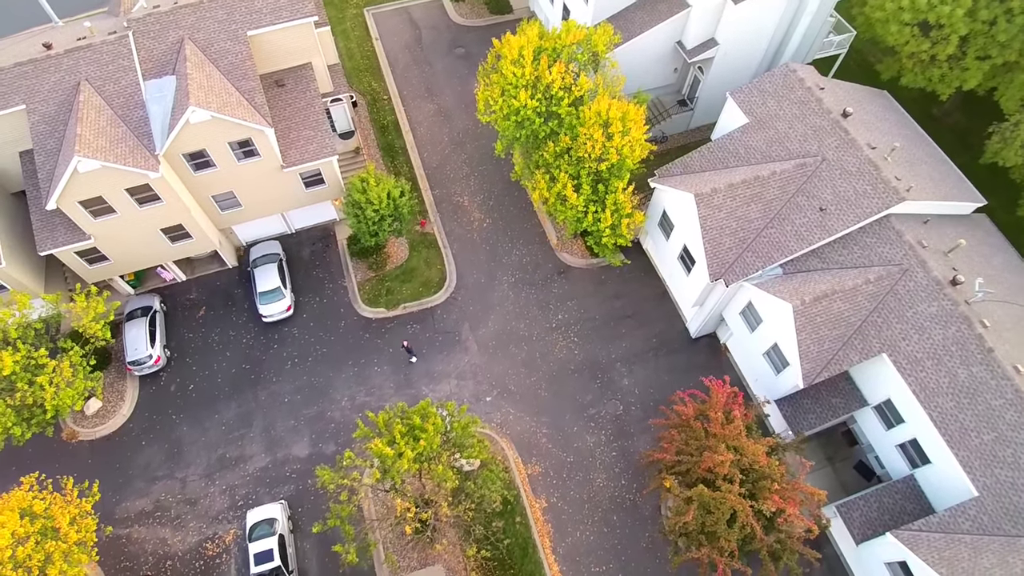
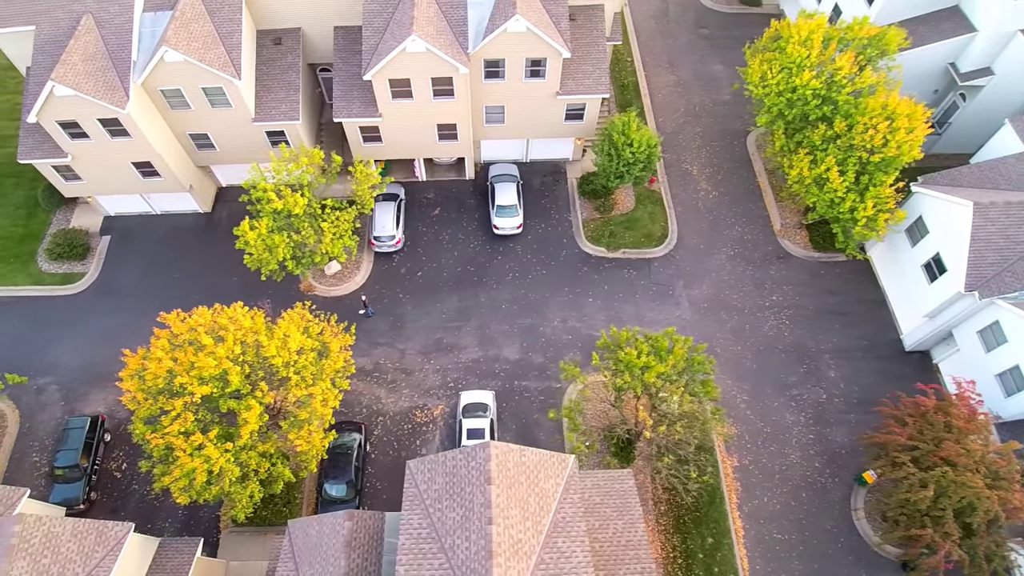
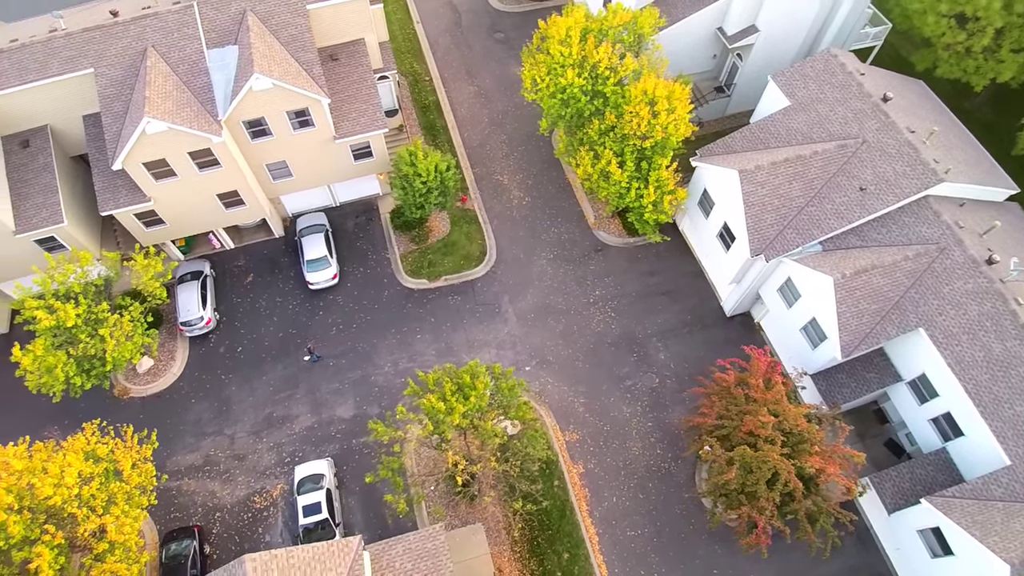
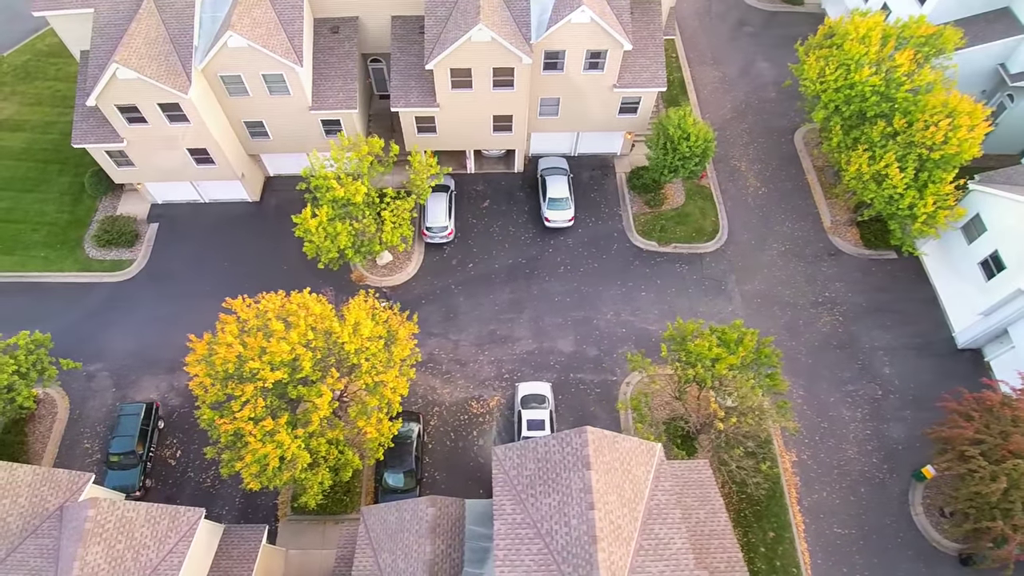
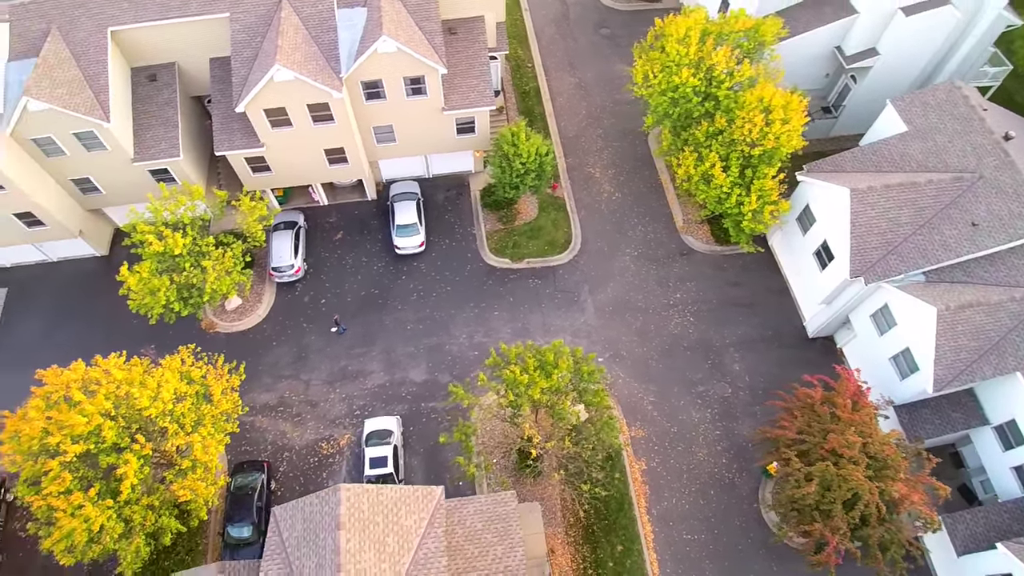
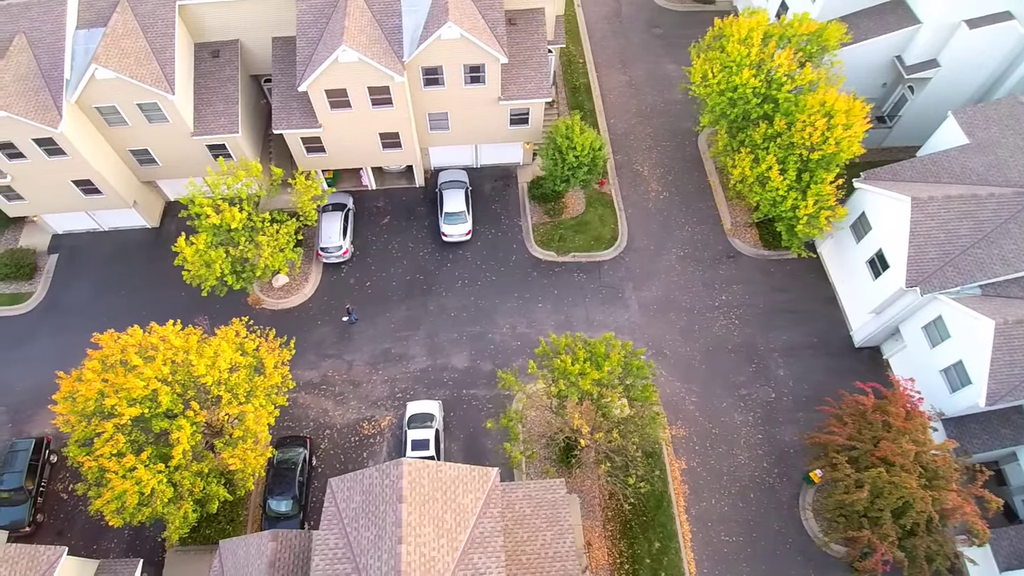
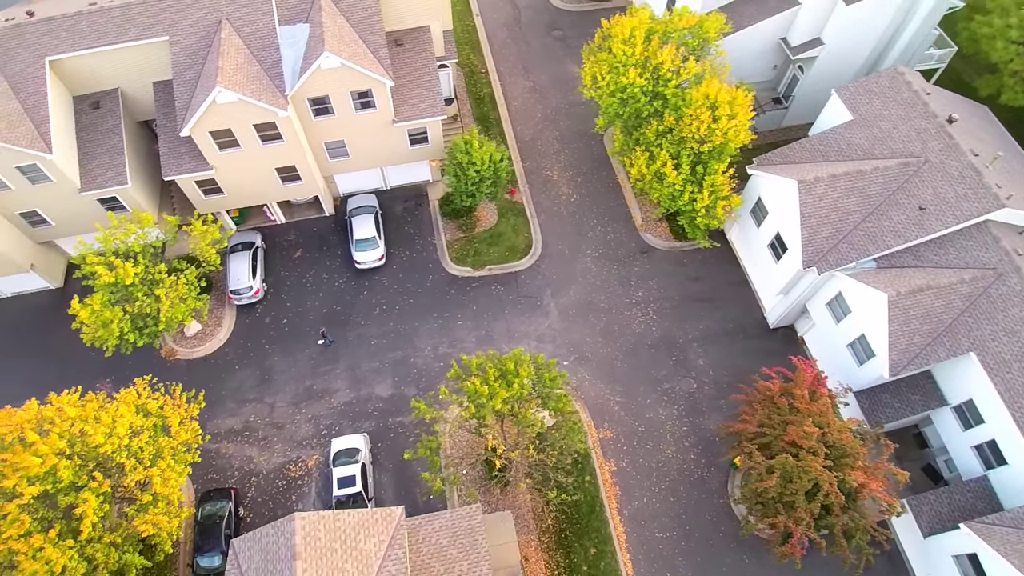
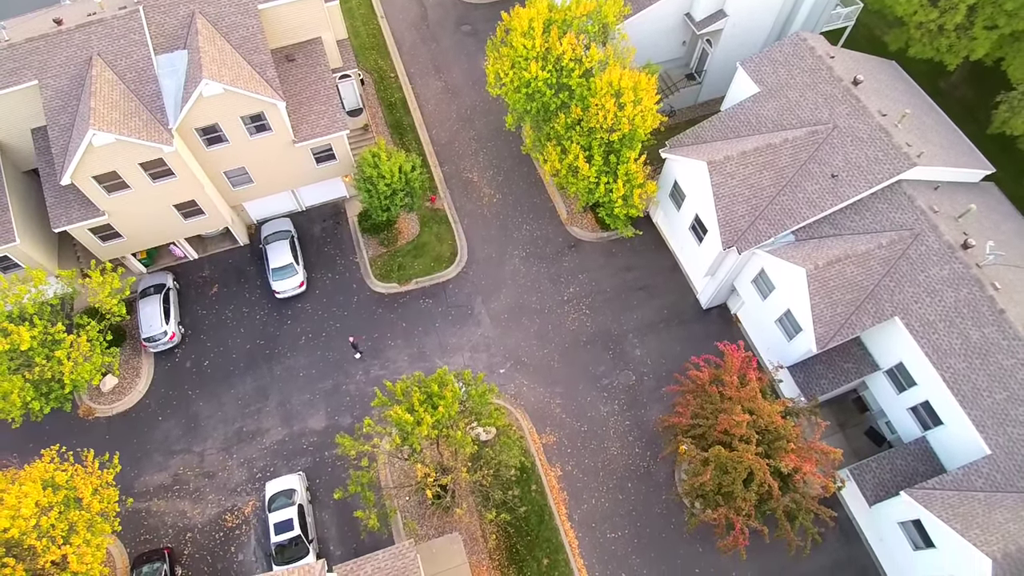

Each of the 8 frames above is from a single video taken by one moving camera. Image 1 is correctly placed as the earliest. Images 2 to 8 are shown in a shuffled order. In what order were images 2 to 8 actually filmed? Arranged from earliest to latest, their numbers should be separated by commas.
8, 3, 7, 5, 6, 2, 4
